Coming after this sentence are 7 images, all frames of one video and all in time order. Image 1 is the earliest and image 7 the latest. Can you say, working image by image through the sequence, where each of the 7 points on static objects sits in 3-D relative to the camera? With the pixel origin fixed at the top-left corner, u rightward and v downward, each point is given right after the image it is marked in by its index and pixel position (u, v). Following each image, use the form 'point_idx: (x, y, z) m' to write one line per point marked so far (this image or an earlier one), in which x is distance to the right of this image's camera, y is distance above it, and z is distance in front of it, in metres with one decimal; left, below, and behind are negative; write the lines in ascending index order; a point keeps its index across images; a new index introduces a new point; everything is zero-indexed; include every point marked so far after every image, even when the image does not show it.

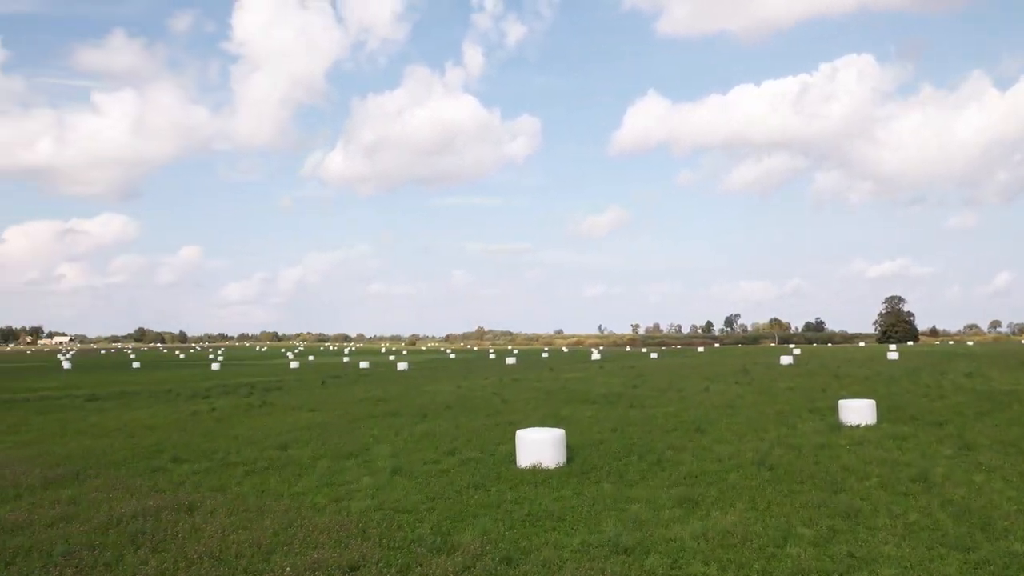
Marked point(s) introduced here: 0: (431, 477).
0: (-2.1, -4.9, +19.3) m
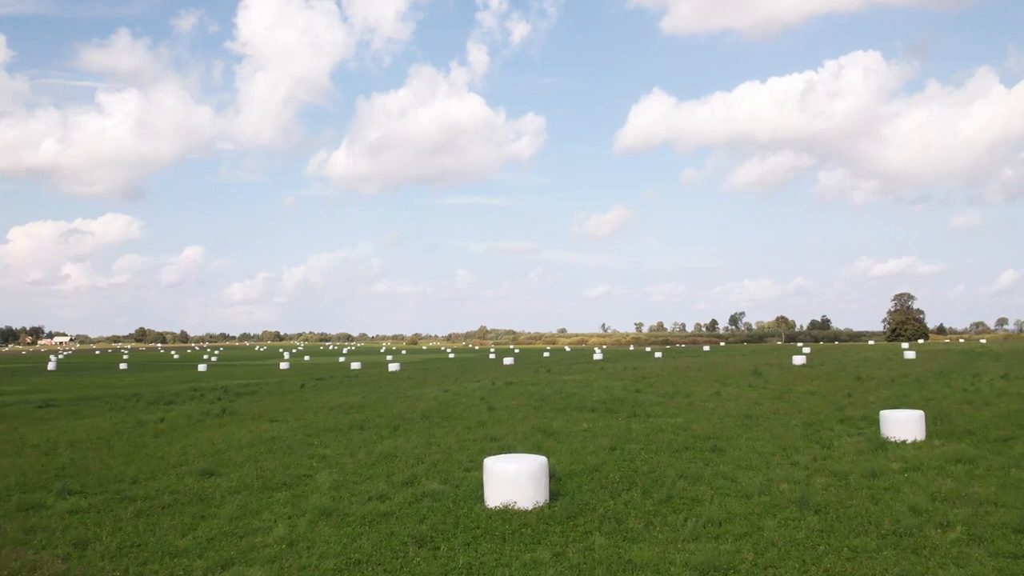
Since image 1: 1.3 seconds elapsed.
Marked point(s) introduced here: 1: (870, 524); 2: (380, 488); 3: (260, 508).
0: (-2.8, -4.6, +14.6) m
1: (+6.7, -4.4, +13.9) m
2: (-3.2, -4.8, +18.0) m
3: (-5.5, -4.8, +16.4) m
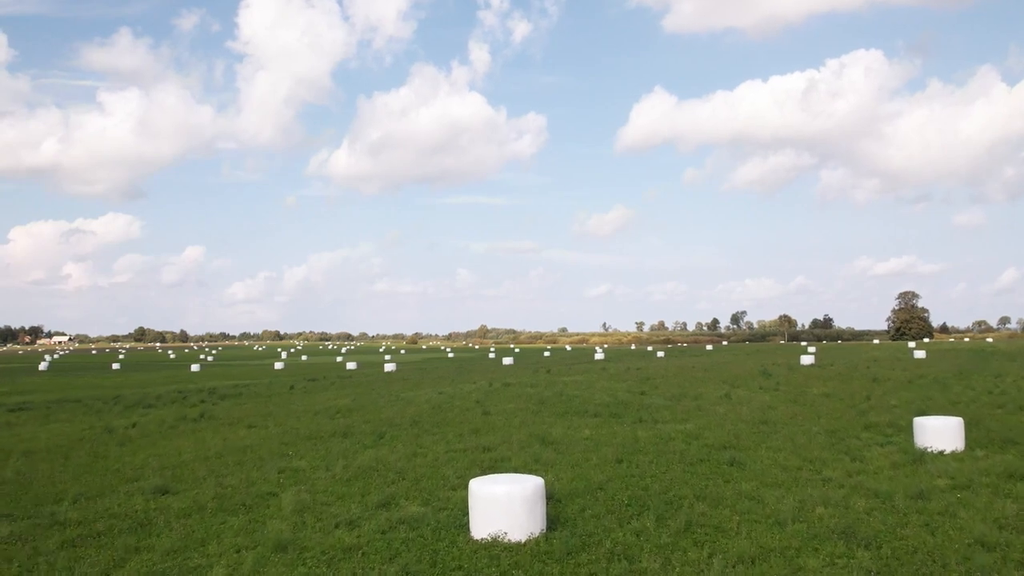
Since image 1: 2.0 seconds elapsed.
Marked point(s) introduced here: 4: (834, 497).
0: (-3.0, -4.4, +12.2) m
1: (+6.5, -4.2, +11.5) m
2: (-3.3, -4.7, +15.5) m
3: (-5.7, -4.7, +14.0) m
4: (+6.9, -4.4, +15.9) m
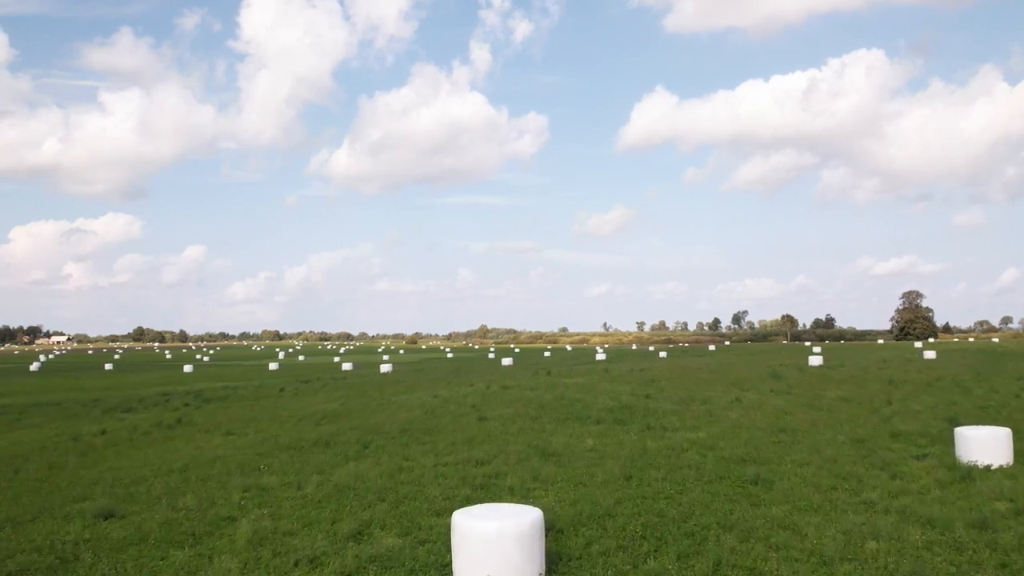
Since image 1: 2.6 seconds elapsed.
0: (-3.1, -4.3, +9.8) m
1: (+6.4, -4.1, +9.1) m
2: (-3.5, -4.5, +13.2) m
3: (-5.8, -4.6, +11.6) m
4: (+6.8, -4.3, +13.6) m
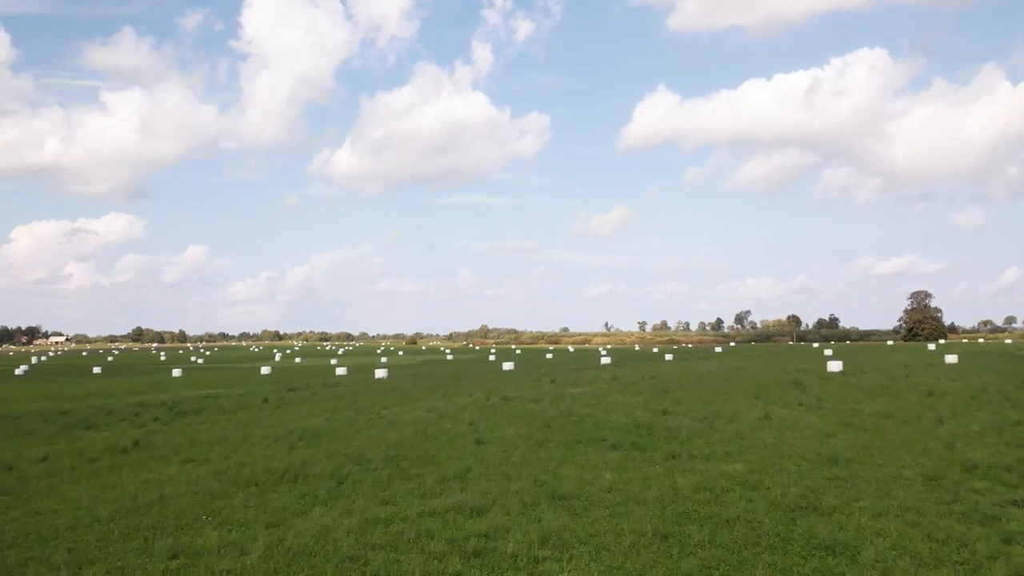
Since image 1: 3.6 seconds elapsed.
0: (-3.1, -4.5, +5.7) m
1: (+6.4, -4.3, +5.0) m
2: (-3.4, -4.7, +9.0) m
3: (-5.8, -4.7, +7.5) m
4: (+6.8, -4.5, +9.4) m
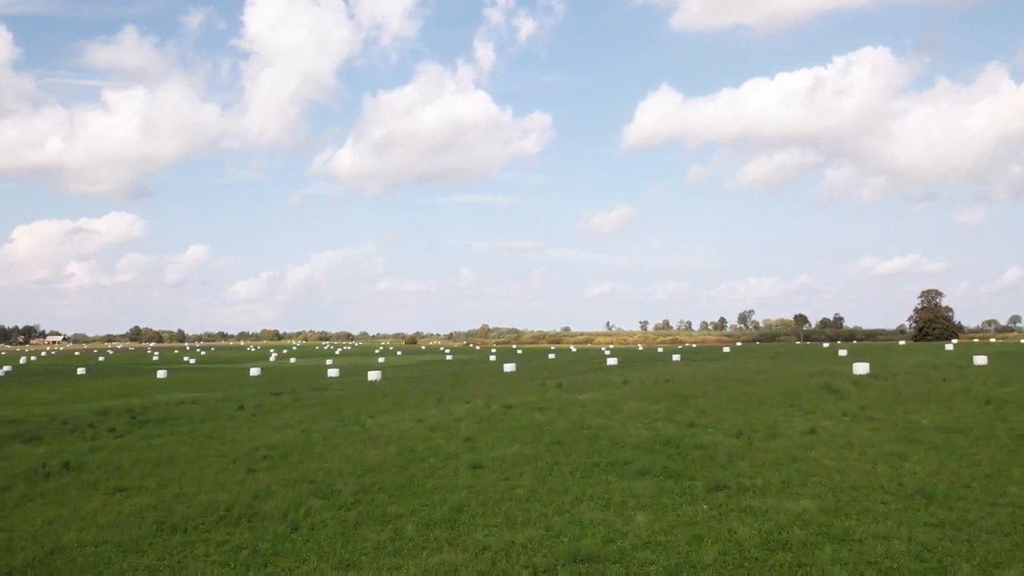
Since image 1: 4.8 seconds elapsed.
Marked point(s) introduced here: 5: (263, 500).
0: (-3.0, -4.2, +0.6) m
1: (+6.5, -4.0, -0.1) m
2: (-3.3, -4.4, +3.9) m
3: (-5.7, -4.4, +2.4) m
4: (+6.9, -4.2, +4.3) m
5: (-6.6, -5.6, +19.6) m
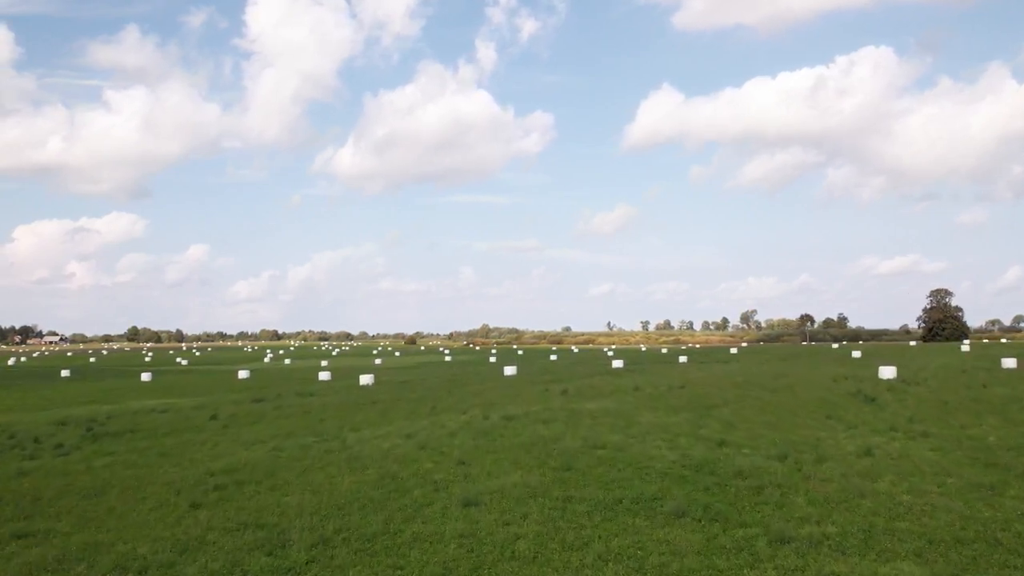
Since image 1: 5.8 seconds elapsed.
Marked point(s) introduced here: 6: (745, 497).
0: (-2.9, -4.0, -4.0) m
1: (+6.6, -3.8, -4.8) m
2: (-3.3, -4.3, -0.7) m
3: (-5.6, -4.3, -2.2) m
4: (+7.0, -4.0, -0.3) m
5: (-6.5, -5.4, +15.0) m
6: (+6.0, -5.2, +19.2) m
